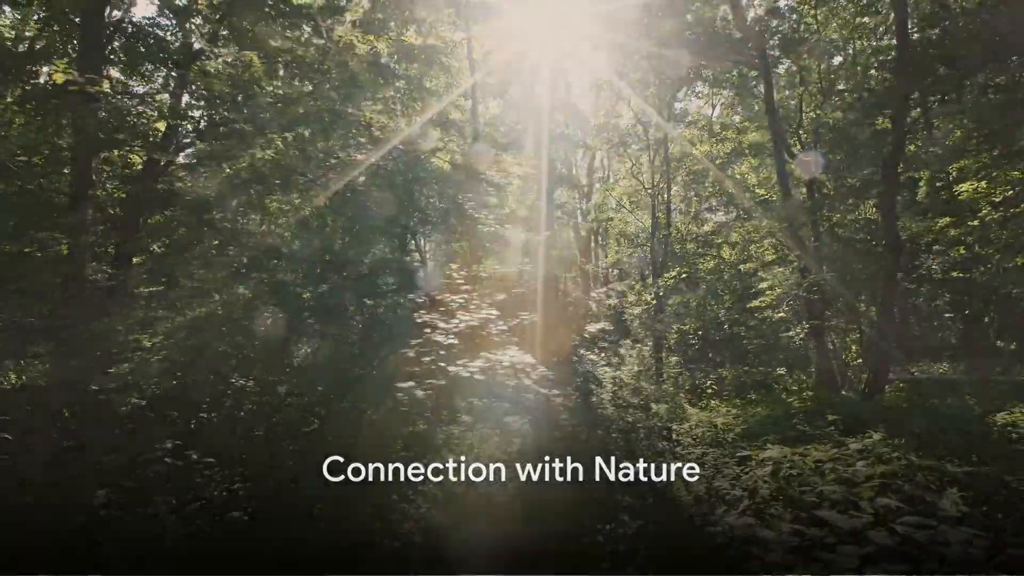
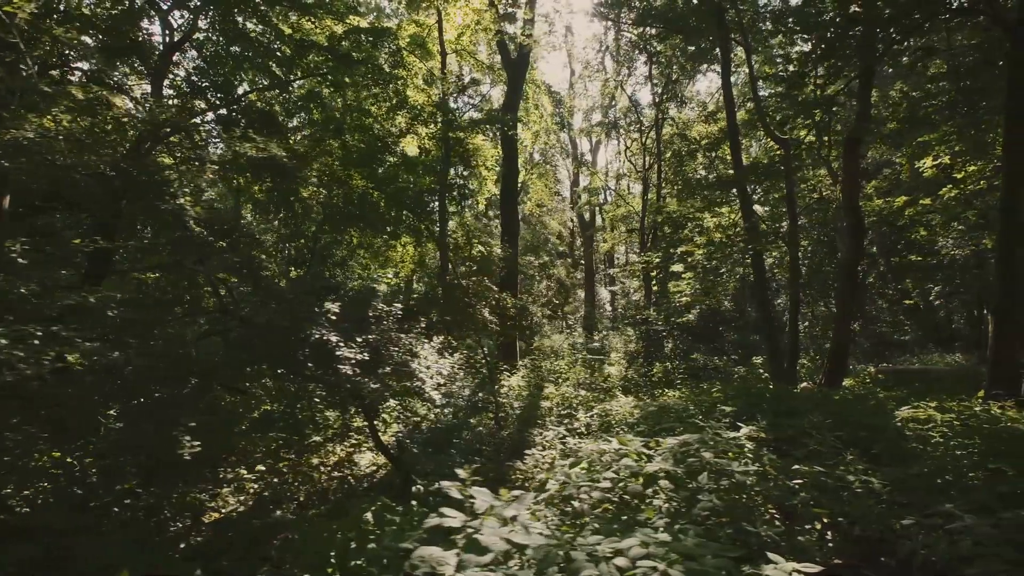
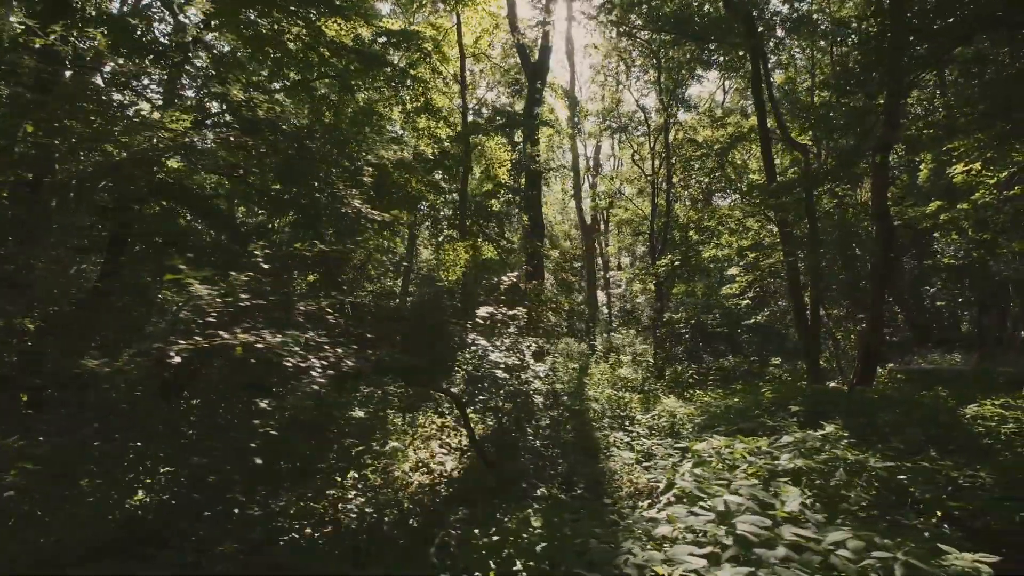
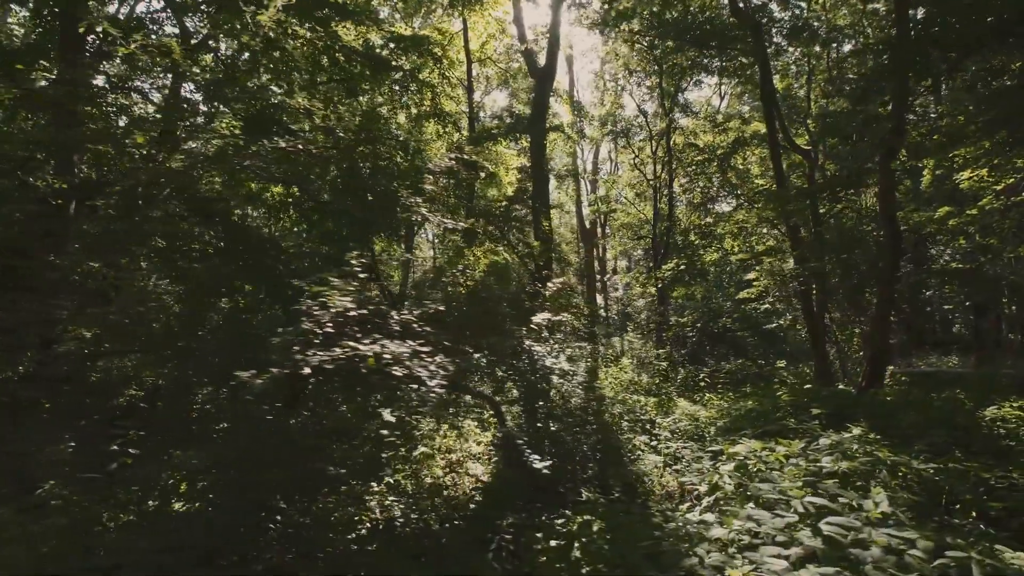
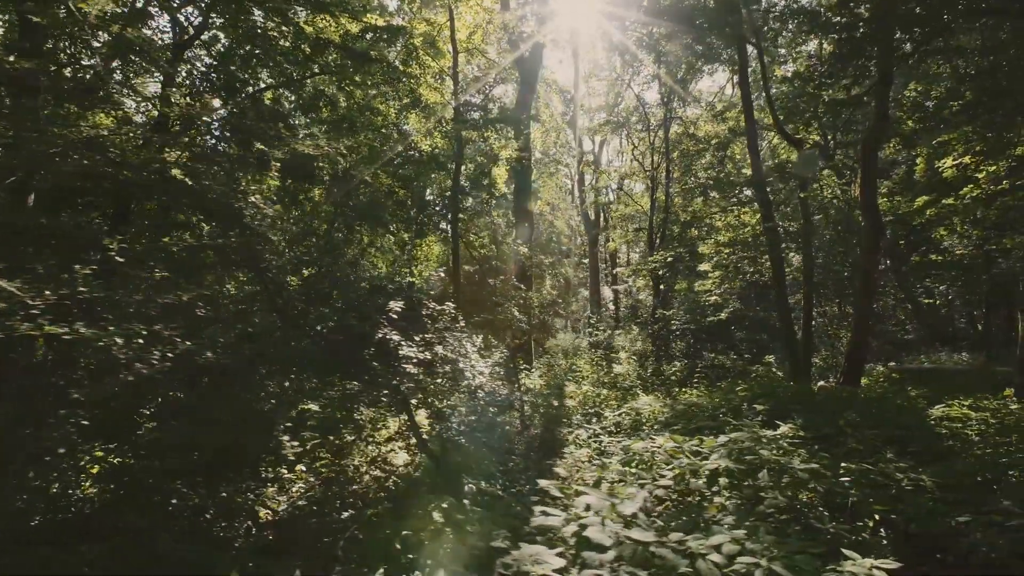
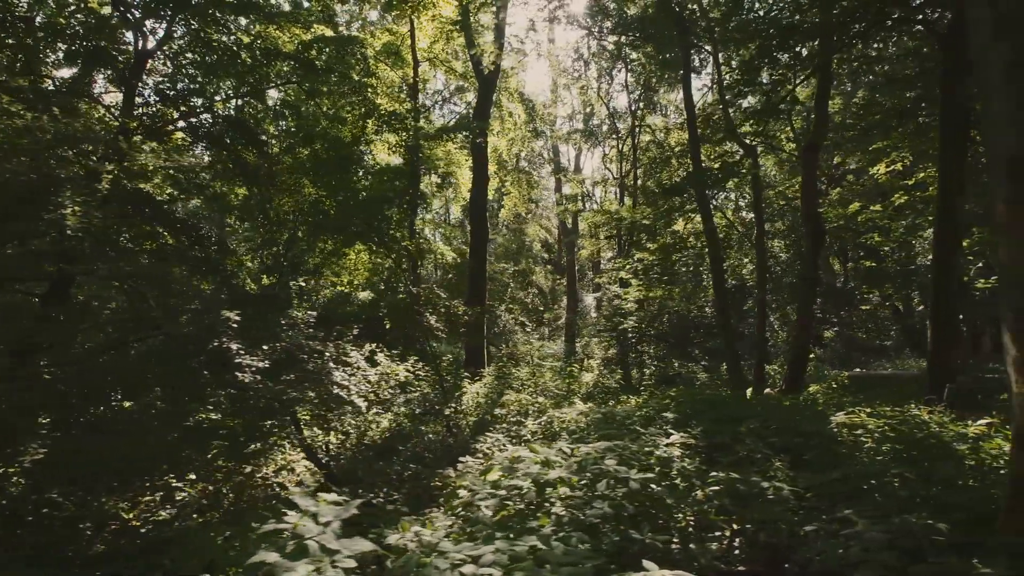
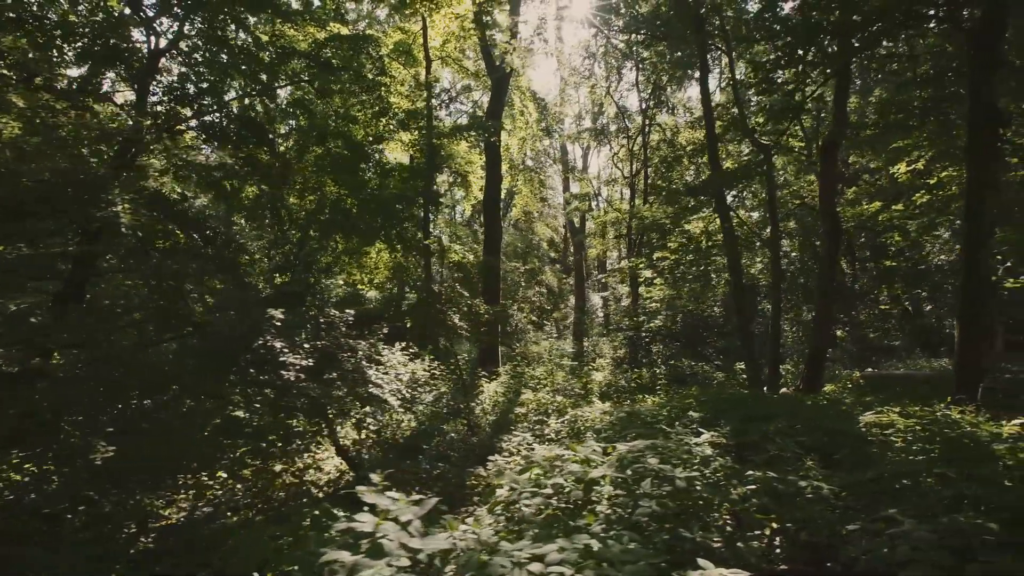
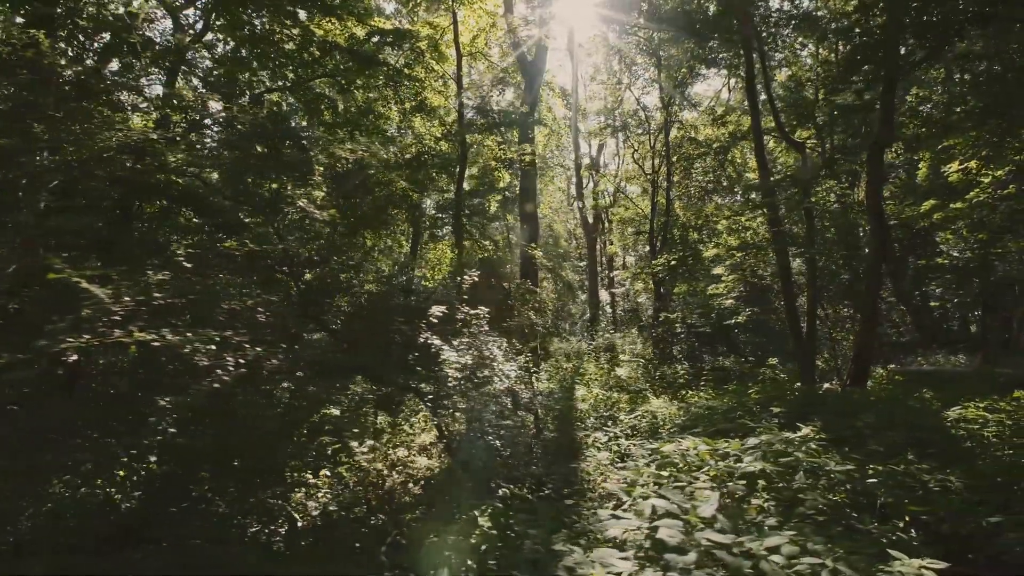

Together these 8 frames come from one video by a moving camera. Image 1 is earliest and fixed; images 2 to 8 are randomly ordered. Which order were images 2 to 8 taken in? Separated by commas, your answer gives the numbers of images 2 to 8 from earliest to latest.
4, 3, 8, 5, 2, 7, 6
